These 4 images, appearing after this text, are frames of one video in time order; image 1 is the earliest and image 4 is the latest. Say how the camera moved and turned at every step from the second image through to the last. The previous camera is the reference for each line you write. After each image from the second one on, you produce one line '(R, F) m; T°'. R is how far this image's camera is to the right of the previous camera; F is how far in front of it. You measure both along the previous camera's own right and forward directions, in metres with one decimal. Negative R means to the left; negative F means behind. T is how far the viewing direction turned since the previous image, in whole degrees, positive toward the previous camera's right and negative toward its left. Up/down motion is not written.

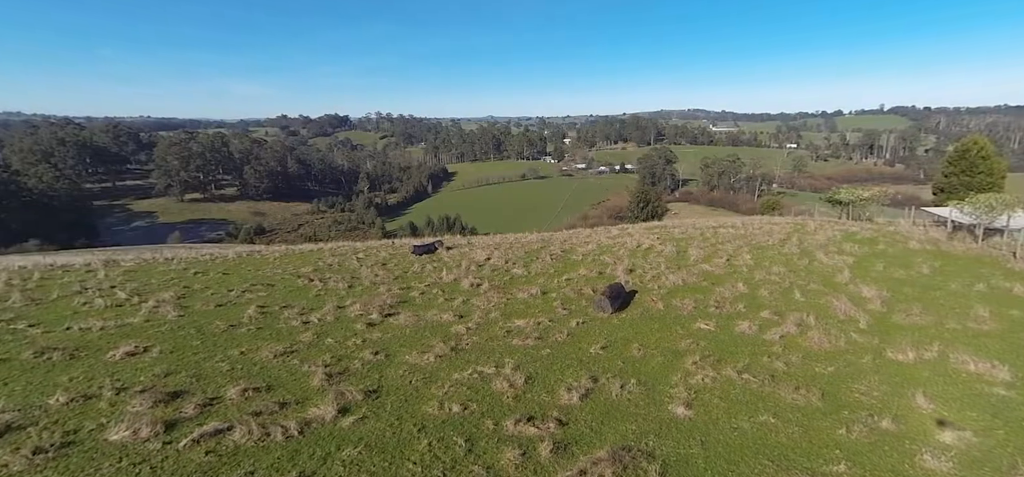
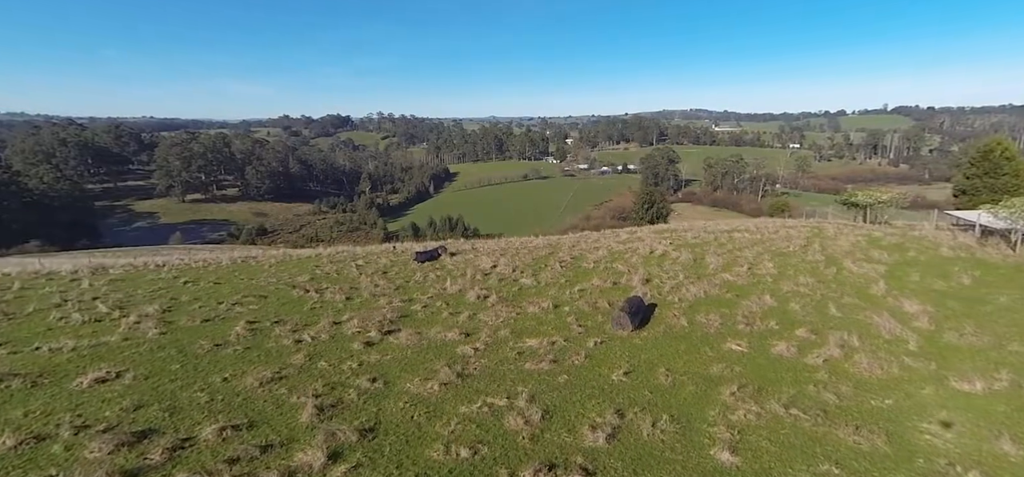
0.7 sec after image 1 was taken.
(-0.2, +1.0) m; 0°
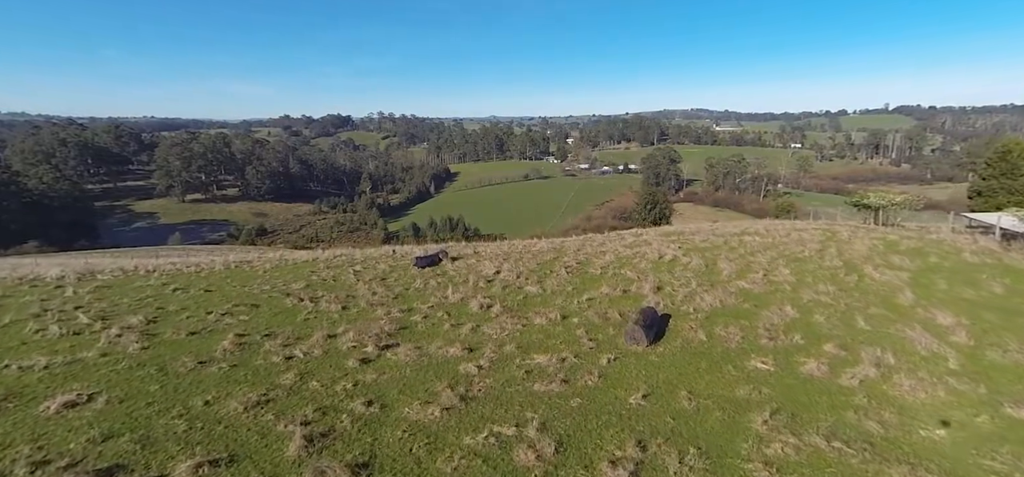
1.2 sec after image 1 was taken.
(-0.1, +0.7) m; 0°
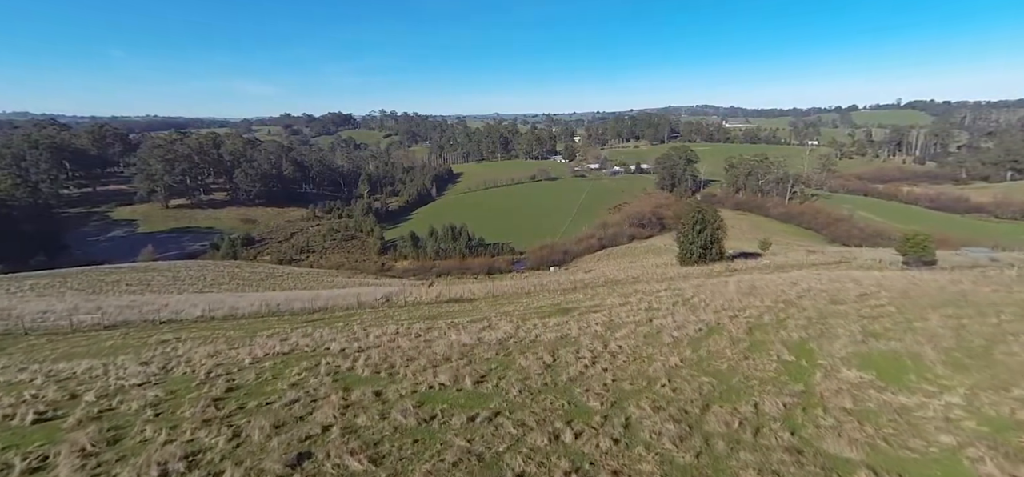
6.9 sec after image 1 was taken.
(-1.4, +15.0) m; 0°
